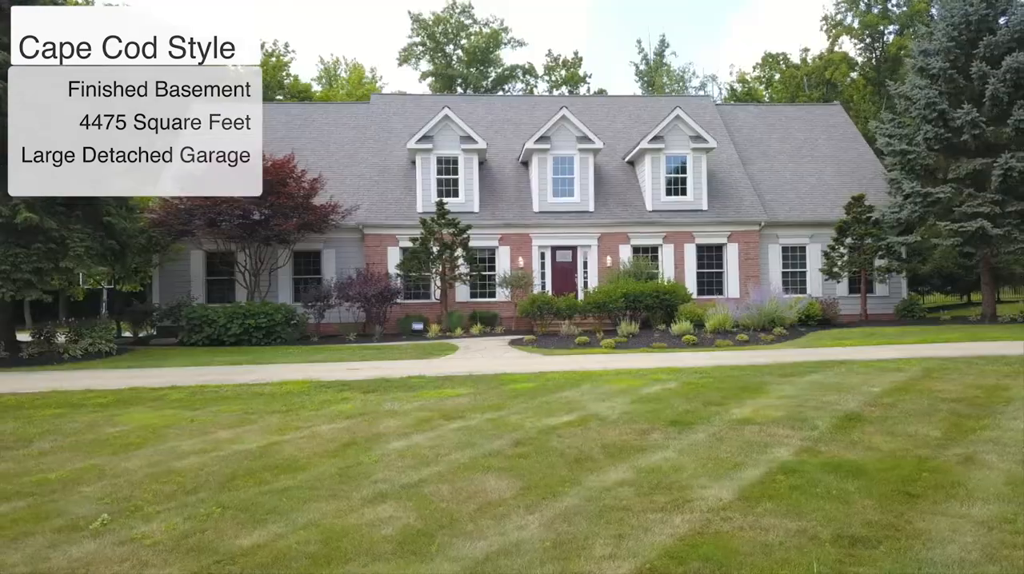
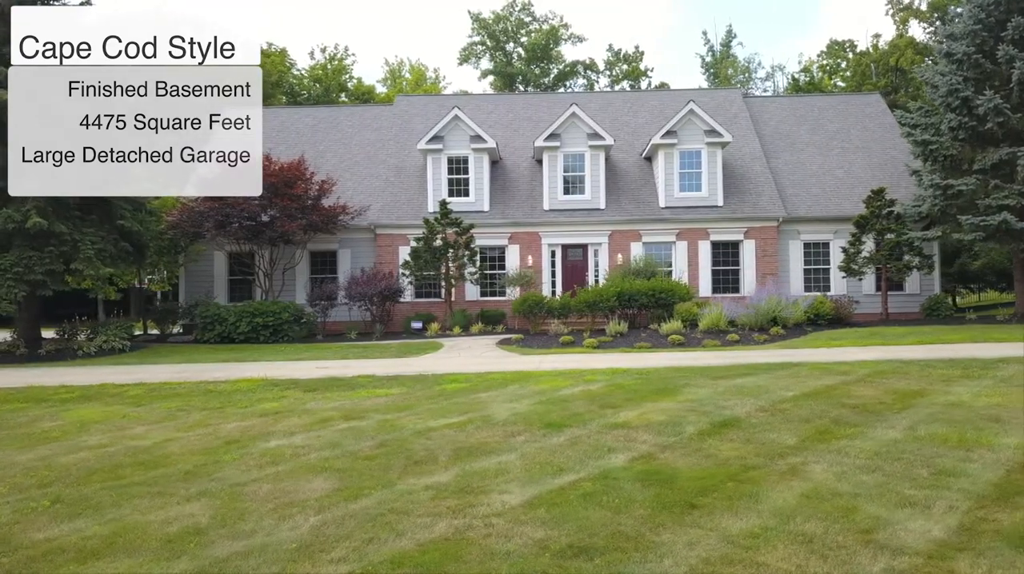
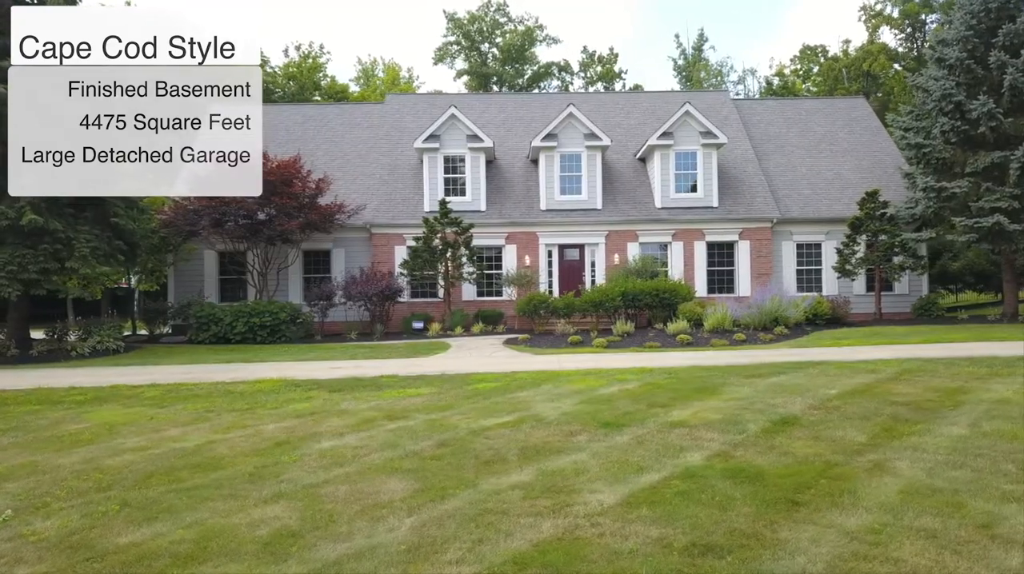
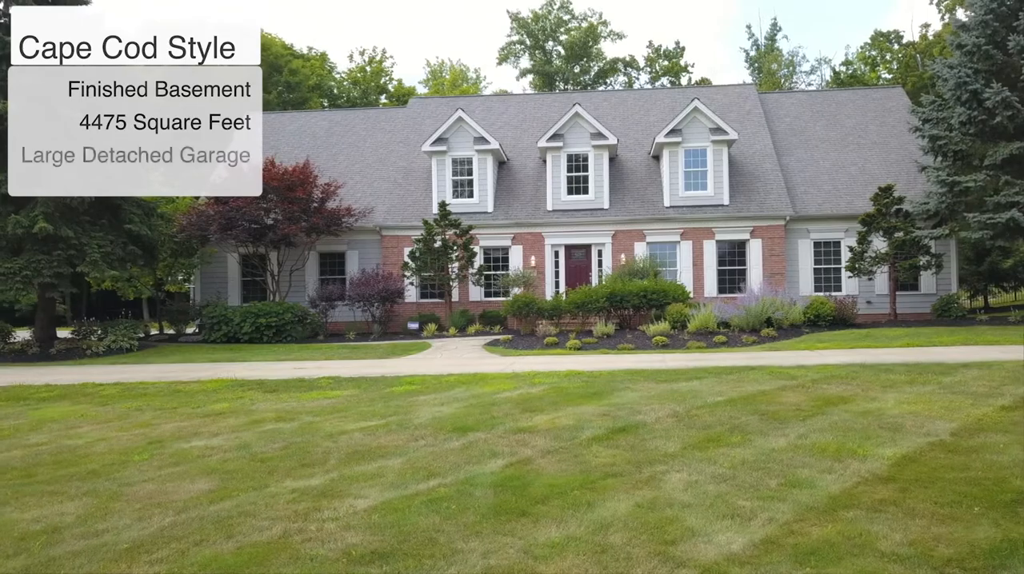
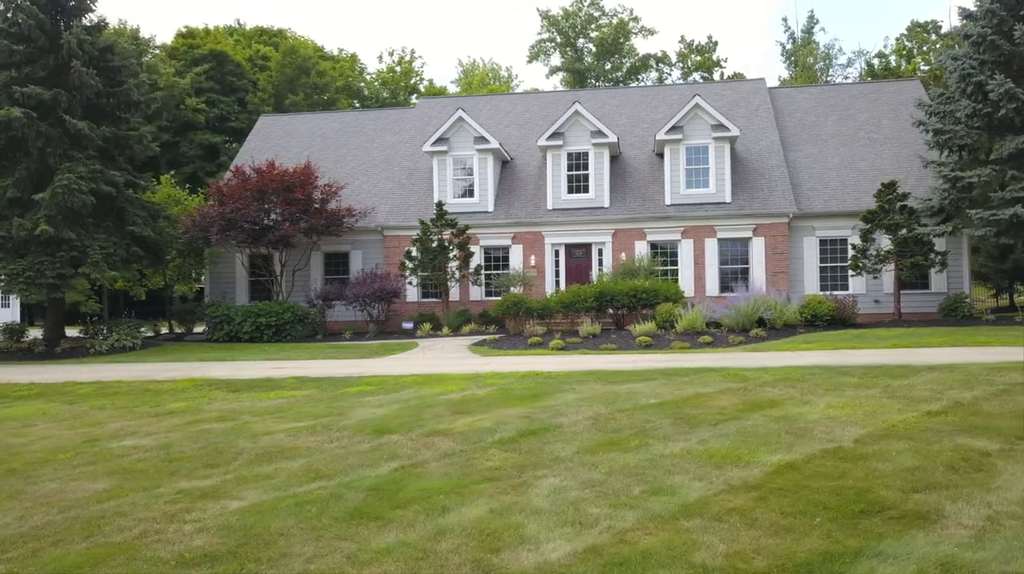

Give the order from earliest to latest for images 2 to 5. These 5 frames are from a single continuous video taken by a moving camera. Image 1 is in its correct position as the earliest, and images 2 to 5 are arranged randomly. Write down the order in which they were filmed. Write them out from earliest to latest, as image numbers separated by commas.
3, 2, 4, 5
